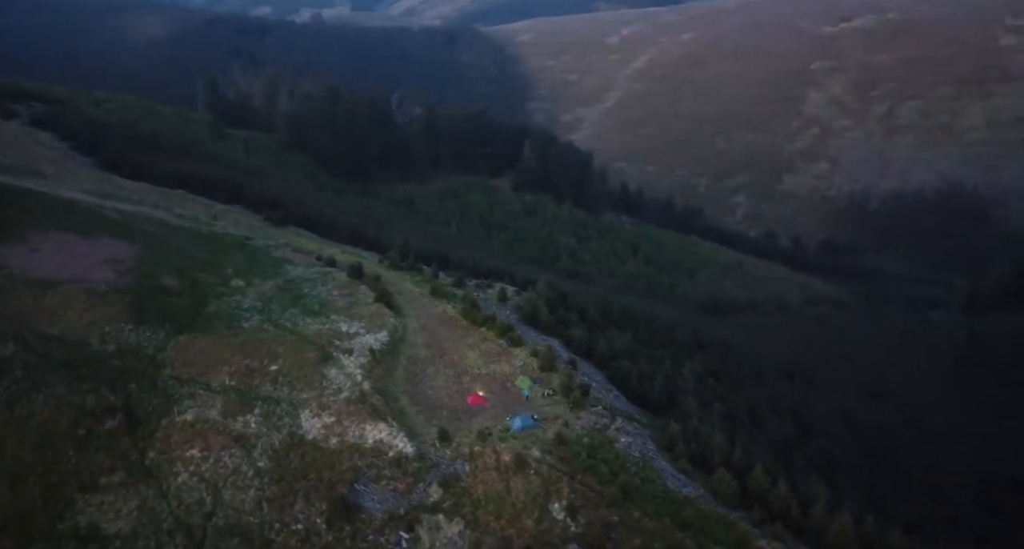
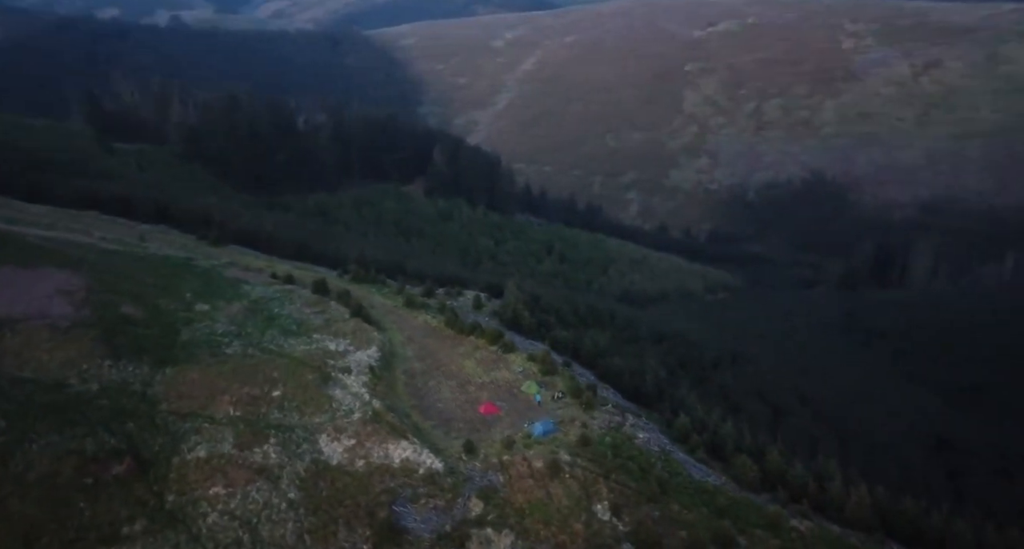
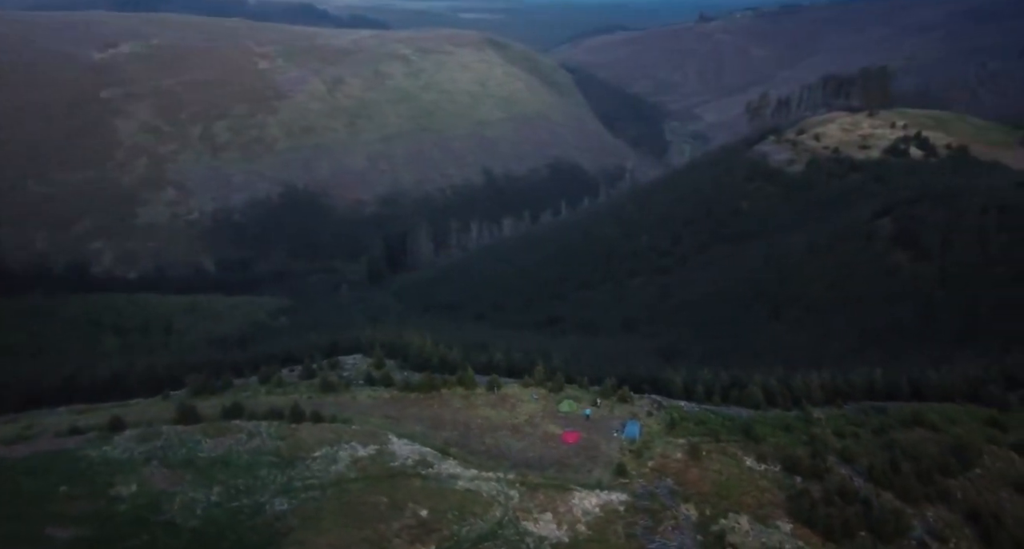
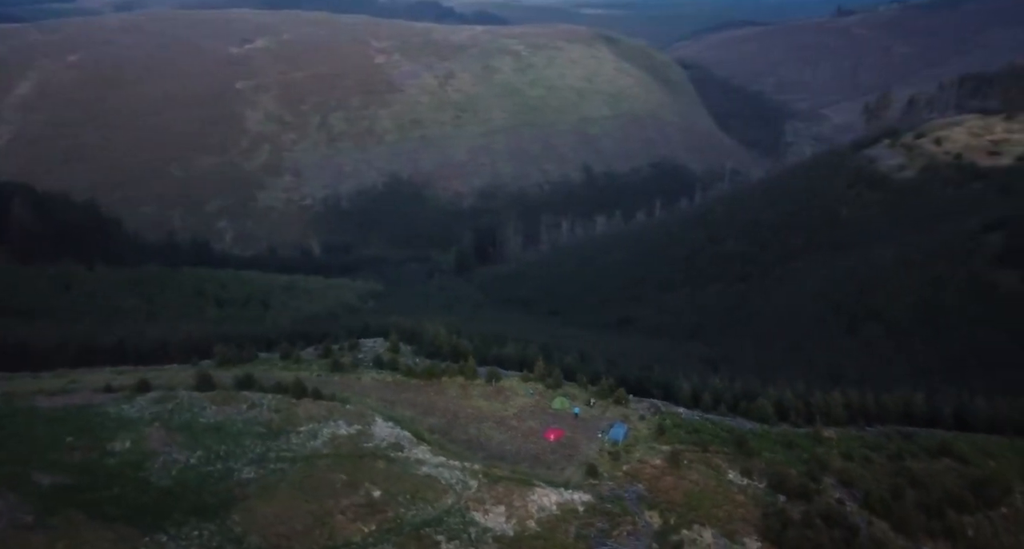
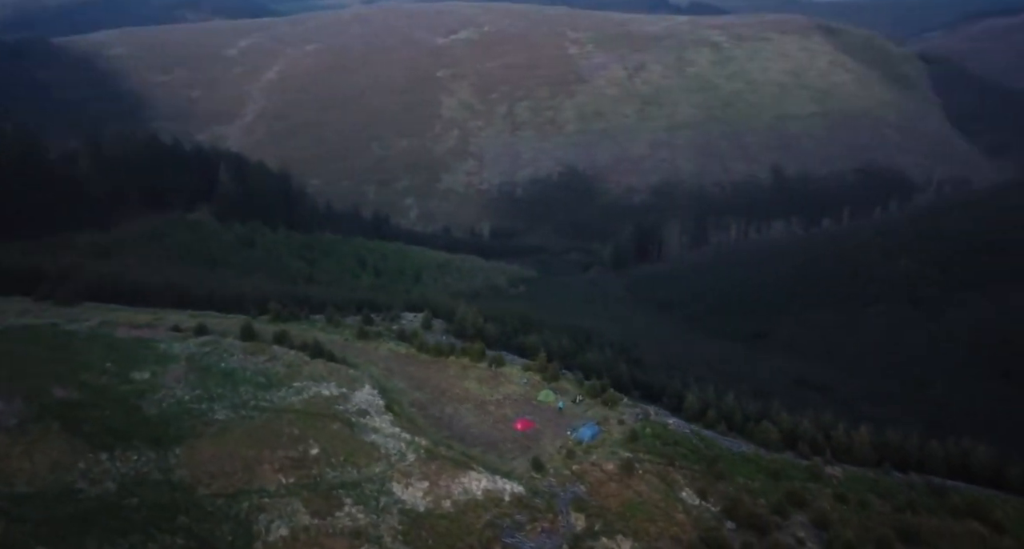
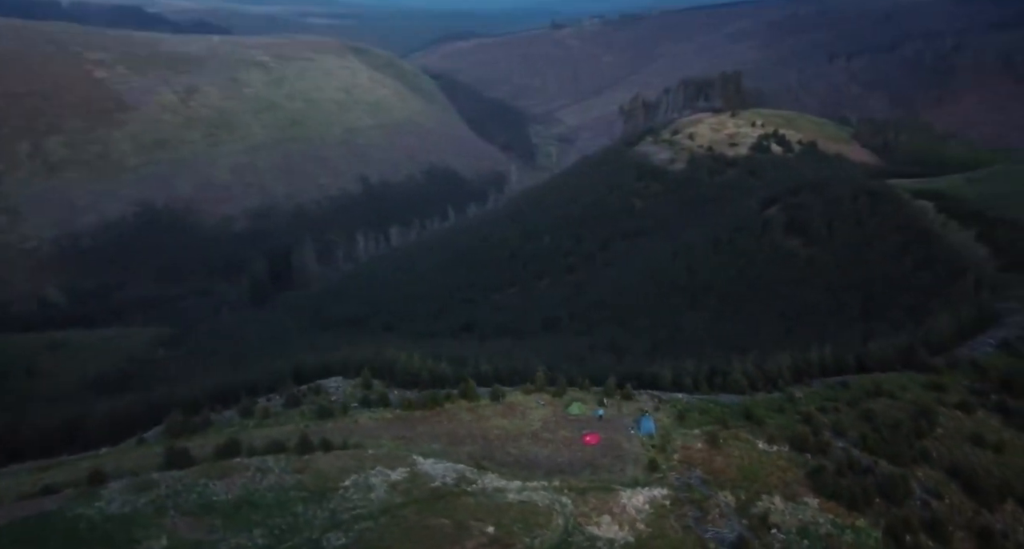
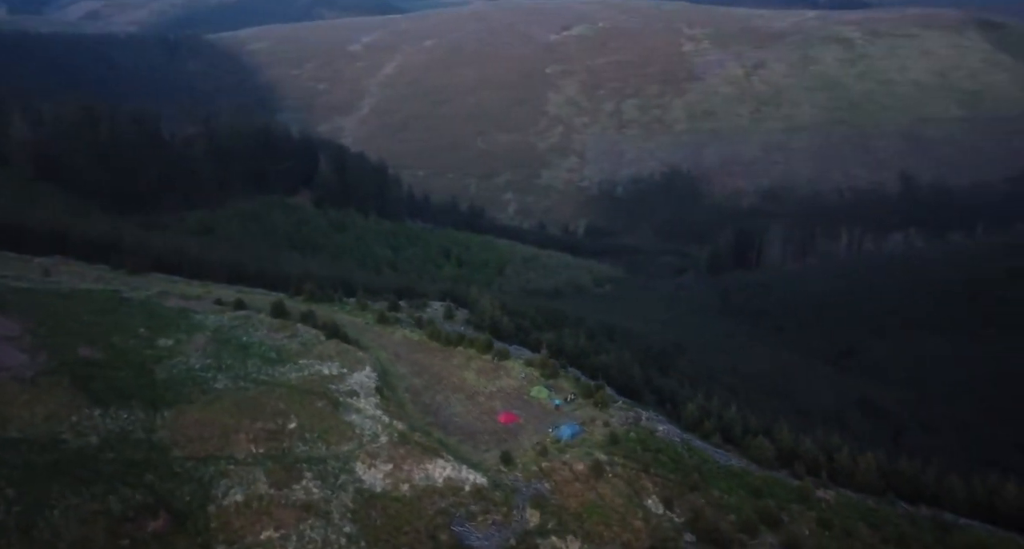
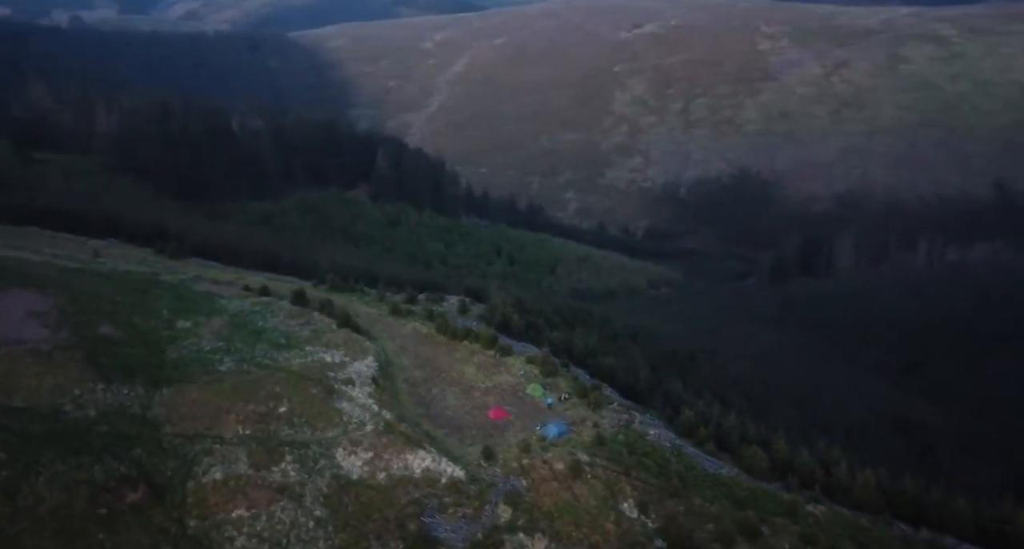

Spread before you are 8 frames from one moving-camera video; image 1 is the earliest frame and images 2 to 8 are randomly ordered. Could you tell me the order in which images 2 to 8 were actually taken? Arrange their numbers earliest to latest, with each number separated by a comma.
2, 8, 7, 5, 4, 3, 6
